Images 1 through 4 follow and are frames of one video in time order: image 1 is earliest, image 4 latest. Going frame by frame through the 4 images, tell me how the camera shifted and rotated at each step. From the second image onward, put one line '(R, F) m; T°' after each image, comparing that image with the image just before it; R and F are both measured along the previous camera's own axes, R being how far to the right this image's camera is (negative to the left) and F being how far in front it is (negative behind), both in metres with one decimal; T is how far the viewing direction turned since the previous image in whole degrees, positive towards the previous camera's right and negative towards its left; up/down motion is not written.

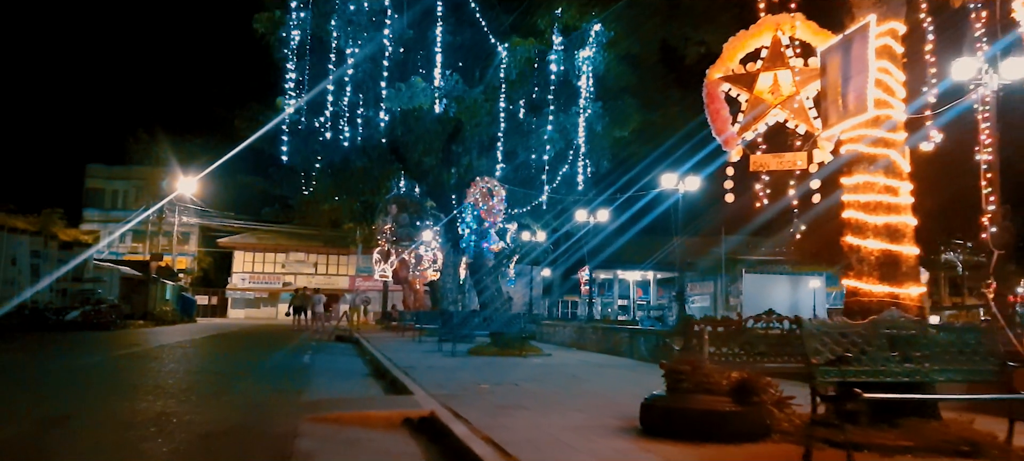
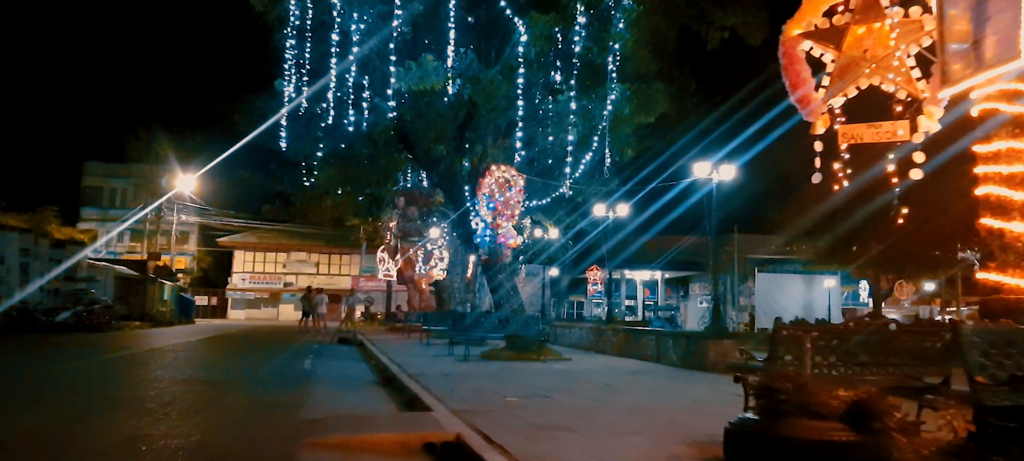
(-0.3, +1.5) m; 0°
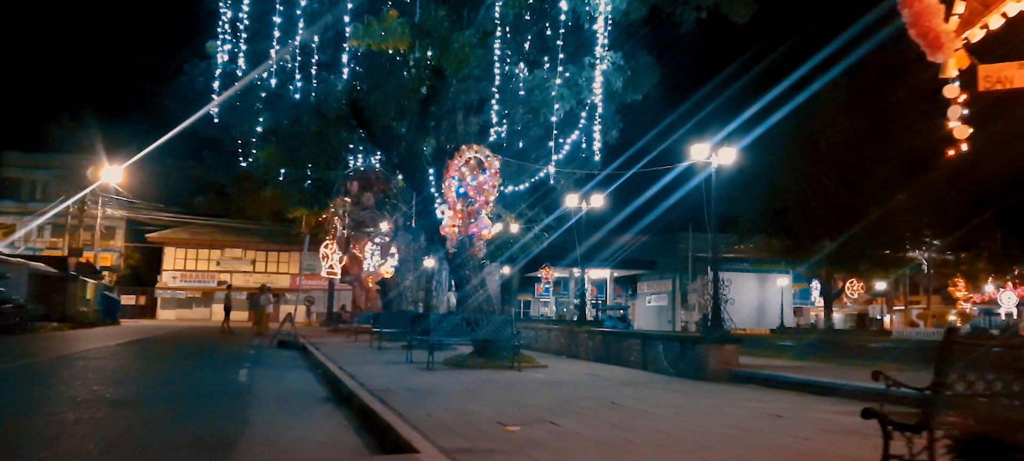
(-0.5, +2.3) m; +4°
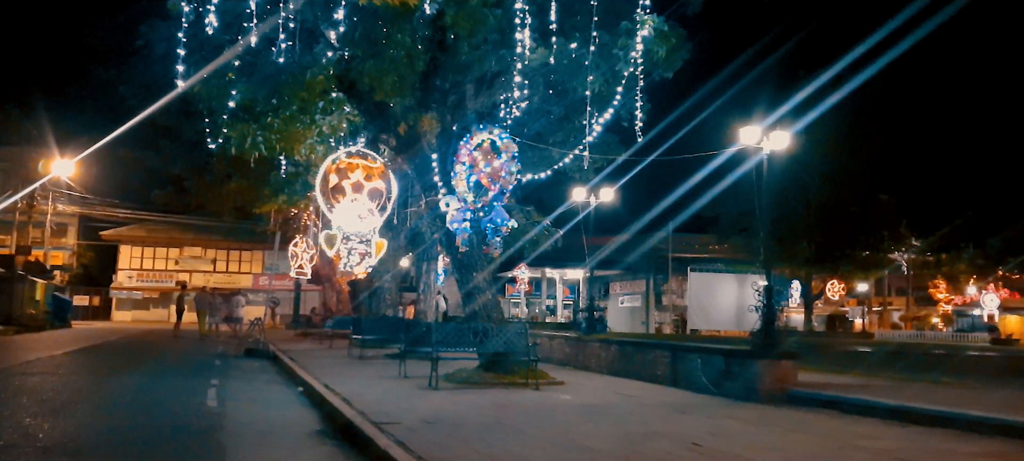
(-0.8, +2.2) m; +2°
